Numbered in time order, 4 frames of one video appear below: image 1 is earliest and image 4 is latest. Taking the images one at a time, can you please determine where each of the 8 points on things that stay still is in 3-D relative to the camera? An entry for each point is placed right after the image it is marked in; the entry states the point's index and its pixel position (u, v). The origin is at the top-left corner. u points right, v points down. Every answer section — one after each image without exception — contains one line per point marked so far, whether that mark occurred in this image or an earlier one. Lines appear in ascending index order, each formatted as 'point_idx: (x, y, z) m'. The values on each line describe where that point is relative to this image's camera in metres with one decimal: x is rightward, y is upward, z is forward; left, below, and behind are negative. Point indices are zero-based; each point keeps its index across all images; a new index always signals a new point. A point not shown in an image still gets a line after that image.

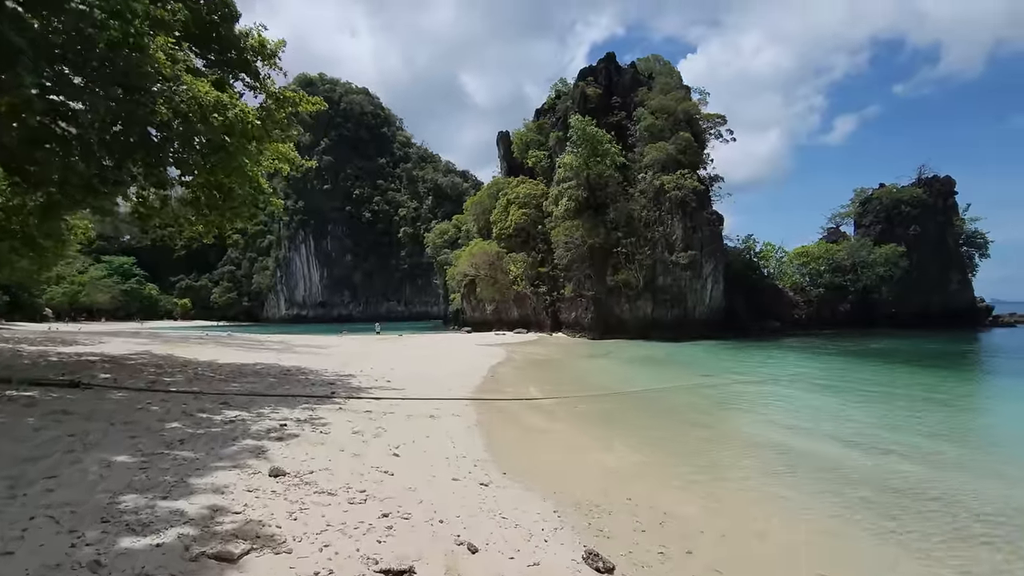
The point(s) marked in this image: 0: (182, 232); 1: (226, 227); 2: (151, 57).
0: (-7.4, +1.3, +12.0) m
1: (-6.1, +1.3, +11.6) m
2: (-5.1, +3.2, +7.6) m
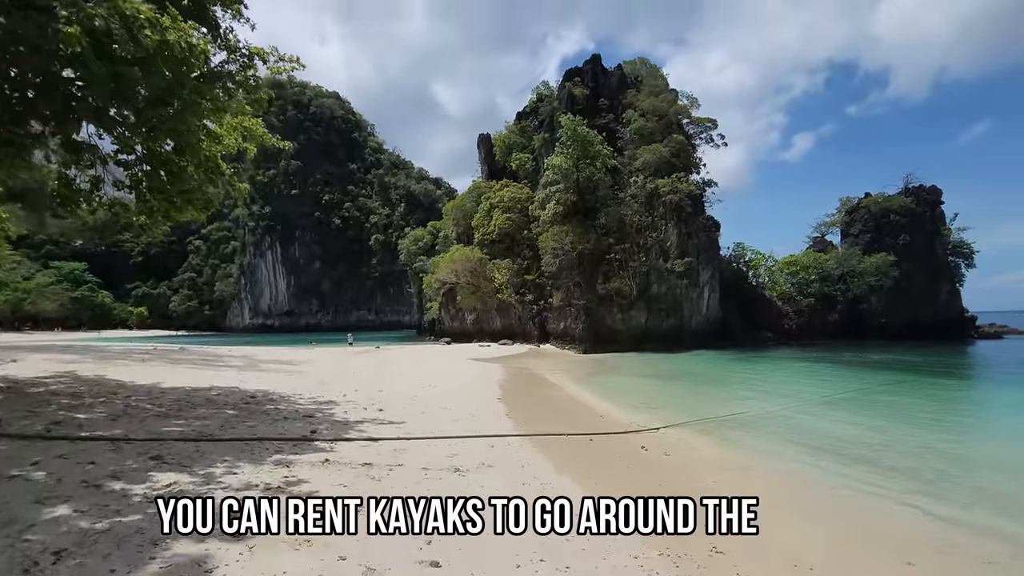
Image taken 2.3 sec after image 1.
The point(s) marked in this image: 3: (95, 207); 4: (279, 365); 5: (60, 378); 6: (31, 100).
0: (-7.1, +1.2, +9.7) m
1: (-5.8, +1.2, +9.3) m
2: (-4.5, +3.2, +5.5) m
3: (-7.0, +1.4, +8.9) m
4: (-6.4, -2.1, +14.7) m
5: (-7.2, -1.4, +8.6) m
6: (-5.0, +2.0, +5.6) m
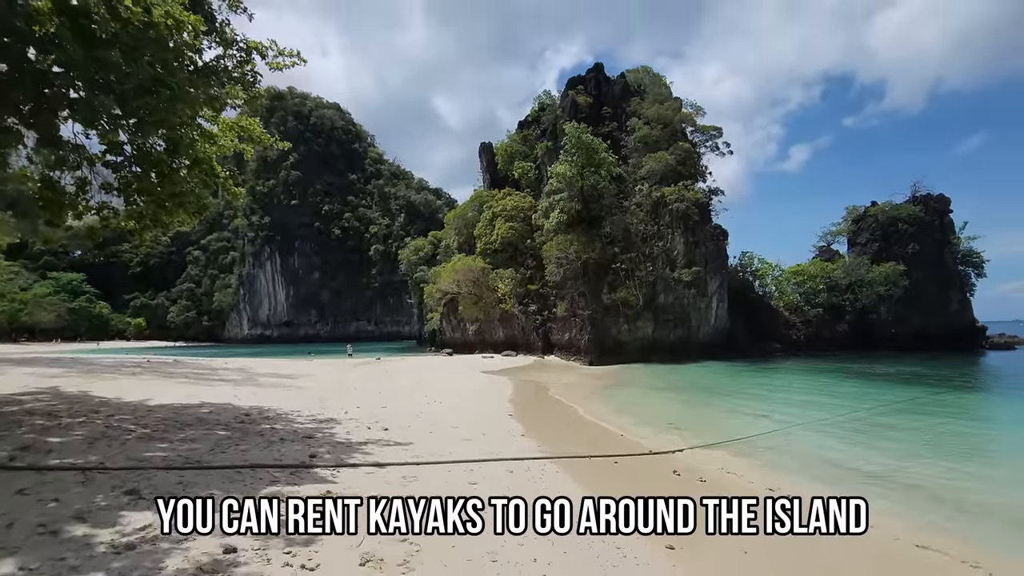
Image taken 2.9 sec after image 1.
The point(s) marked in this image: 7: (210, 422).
0: (-6.8, +1.0, +9.1) m
1: (-5.6, +1.1, +8.7) m
2: (-4.3, +3.1, +4.9) m
3: (-6.7, +1.2, +8.3) m
4: (-6.2, -2.3, +14.1) m
5: (-7.0, -1.6, +7.9) m
6: (-4.7, +1.9, +5.0) m
7: (-4.0, -1.7, +7.1) m
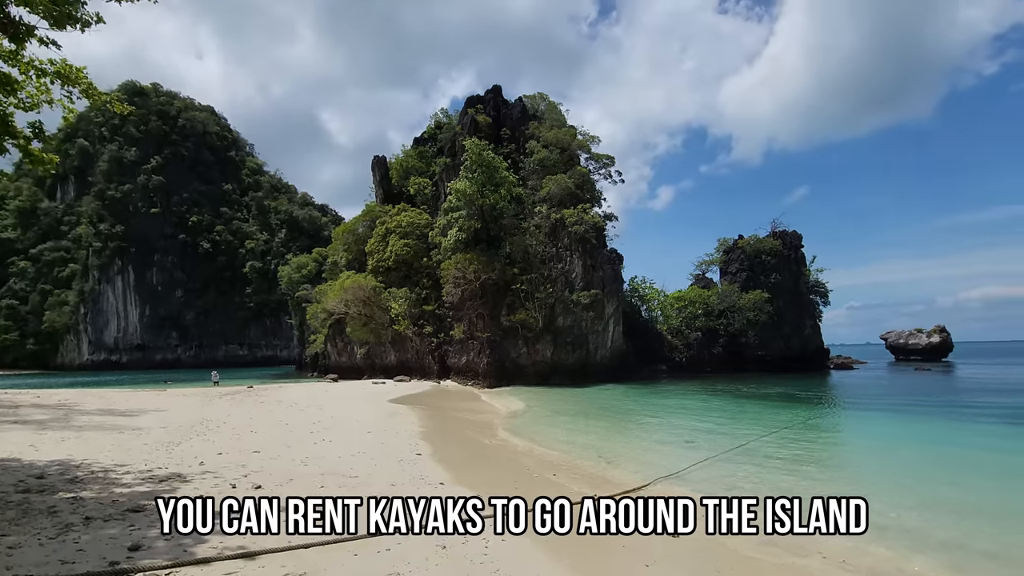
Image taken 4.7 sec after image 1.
0: (-7.9, +1.0, +6.3) m
1: (-6.6, +1.0, +6.1) m
2: (-4.6, +3.2, +2.8) m
3: (-7.7, +1.2, +5.5) m
4: (-8.3, -2.6, +11.1) m
5: (-7.8, -1.6, +5.0) m
6: (-5.0, +1.9, +2.7) m
7: (-4.8, -1.8, +4.8) m
